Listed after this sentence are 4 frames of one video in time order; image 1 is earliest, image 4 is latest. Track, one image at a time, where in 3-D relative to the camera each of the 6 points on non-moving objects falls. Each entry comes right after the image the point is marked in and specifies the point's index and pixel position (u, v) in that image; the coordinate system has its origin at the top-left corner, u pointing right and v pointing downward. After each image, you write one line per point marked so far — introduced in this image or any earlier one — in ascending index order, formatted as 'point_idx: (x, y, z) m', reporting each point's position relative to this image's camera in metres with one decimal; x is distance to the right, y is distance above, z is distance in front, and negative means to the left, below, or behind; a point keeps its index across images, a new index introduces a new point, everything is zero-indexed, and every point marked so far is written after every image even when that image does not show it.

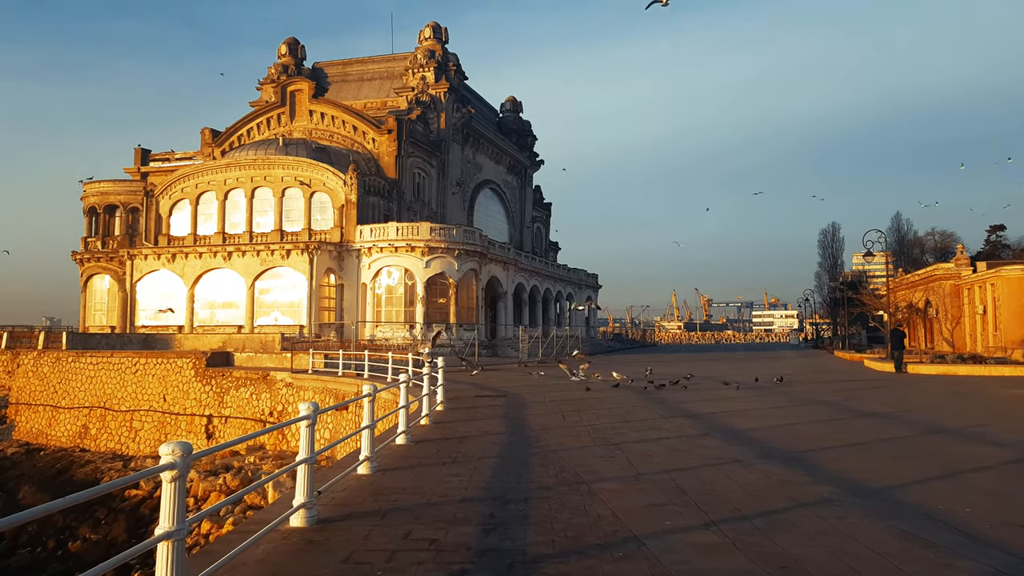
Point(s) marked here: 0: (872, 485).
0: (+3.6, -1.9, +7.6) m
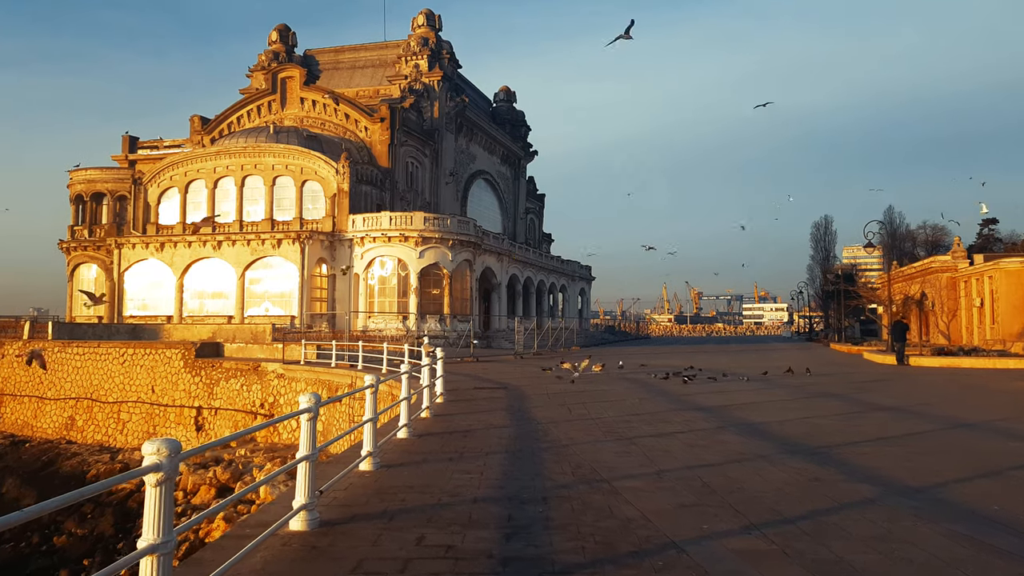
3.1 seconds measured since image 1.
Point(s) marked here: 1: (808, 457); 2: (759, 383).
0: (+3.7, -1.8, +7.1) m
1: (+3.3, -1.9, +8.5) m
2: (+5.9, -2.3, +18.2) m
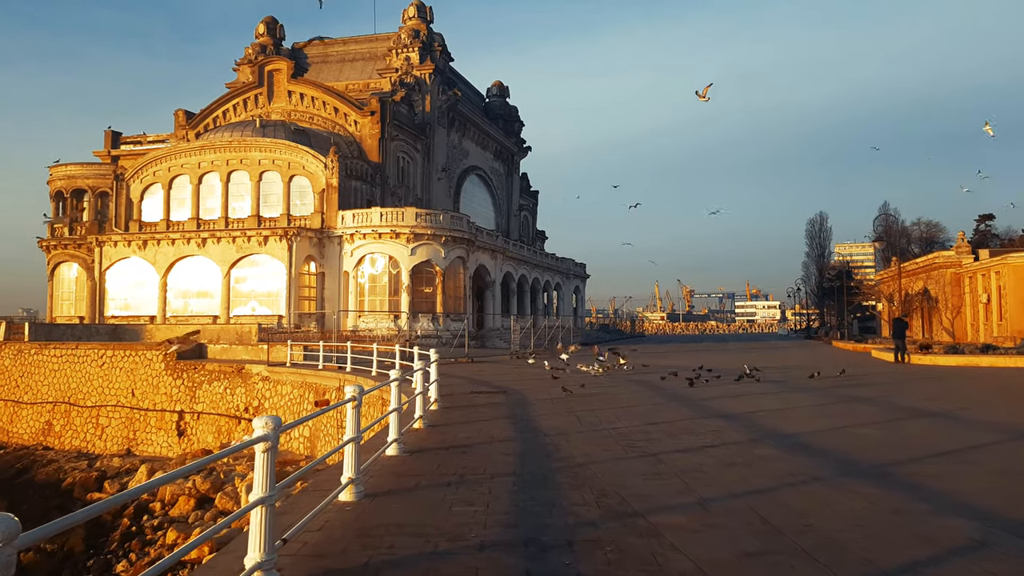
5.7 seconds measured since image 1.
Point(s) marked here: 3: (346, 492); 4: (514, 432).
0: (+3.8, -1.7, +5.8) m
1: (+3.3, -1.8, +7.2) m
2: (+5.8, -2.2, +17.0) m
3: (-1.4, -1.7, +6.5) m
4: (0.0, -1.9, +10.2) m
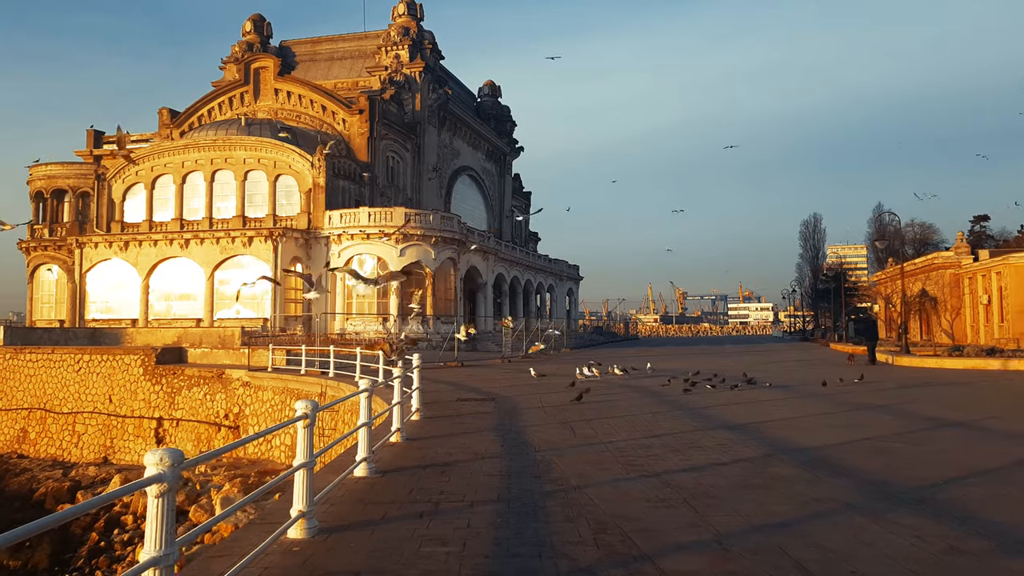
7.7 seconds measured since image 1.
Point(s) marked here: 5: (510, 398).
0: (+3.7, -1.7, +4.8) m
1: (+3.2, -1.7, +6.2) m
2: (+5.6, -2.2, +16.0) m
3: (-1.5, -1.7, +5.5) m
4: (-0.1, -1.9, +9.2) m
5: (0.0, -2.2, +15.7) m
